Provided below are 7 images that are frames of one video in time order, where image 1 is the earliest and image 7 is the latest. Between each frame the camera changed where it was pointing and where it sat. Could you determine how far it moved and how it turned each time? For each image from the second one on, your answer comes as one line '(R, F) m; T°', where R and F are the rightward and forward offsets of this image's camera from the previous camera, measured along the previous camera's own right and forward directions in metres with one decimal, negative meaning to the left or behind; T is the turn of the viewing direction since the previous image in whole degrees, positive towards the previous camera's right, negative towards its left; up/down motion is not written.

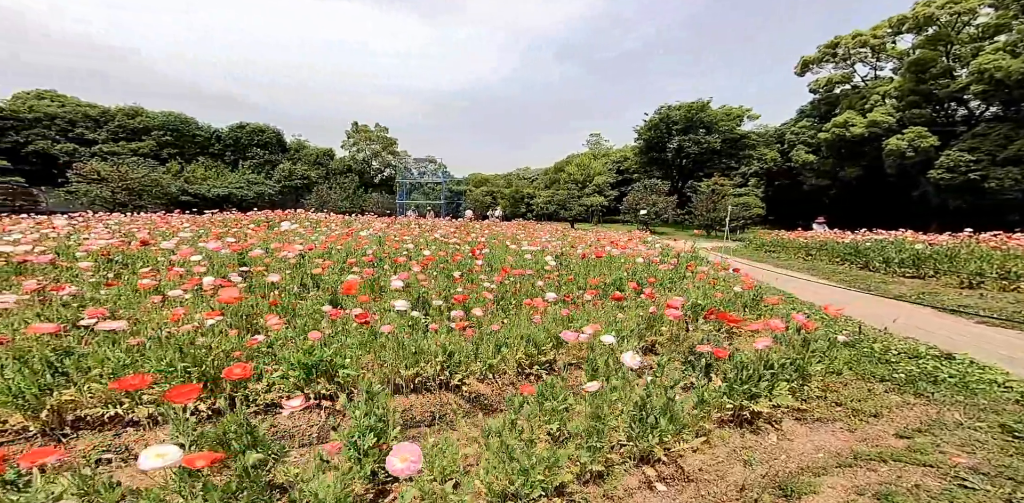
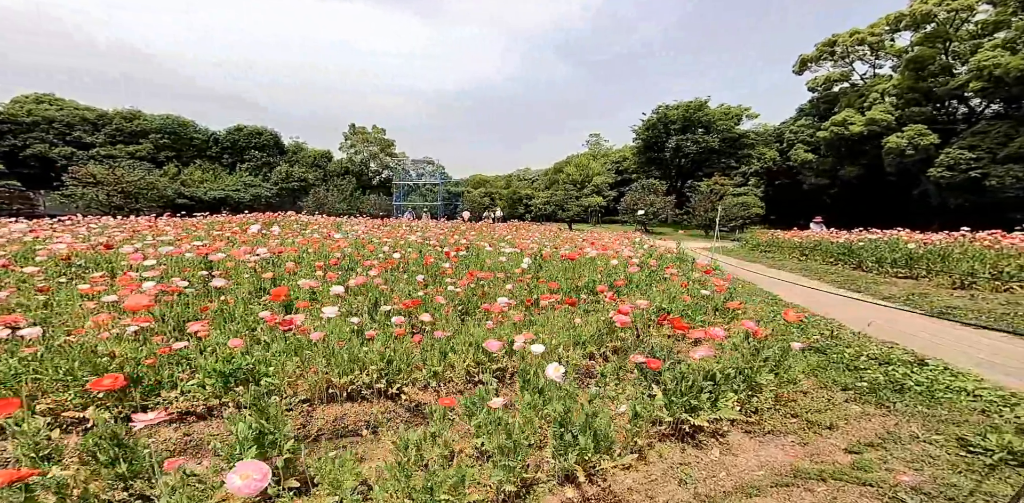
(+0.4, +0.1) m; -1°
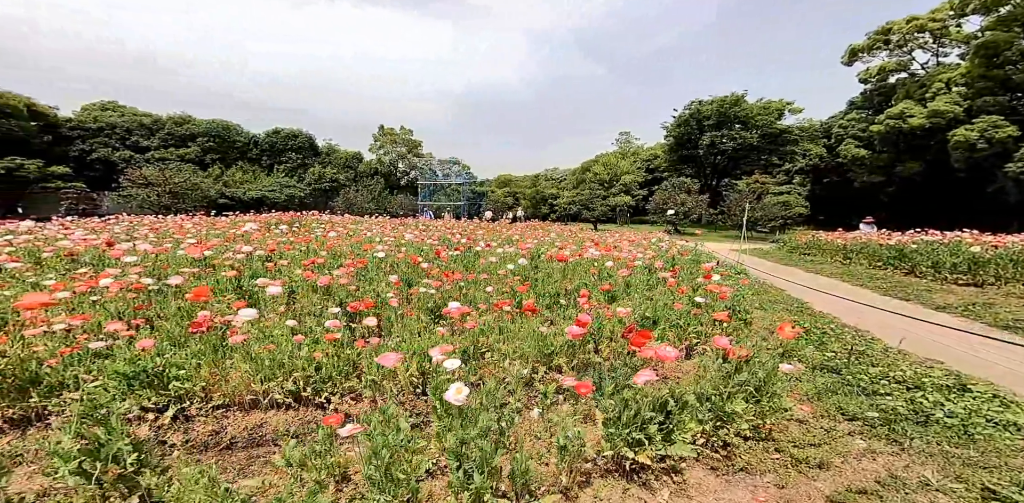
(+0.5, +0.3) m; -5°
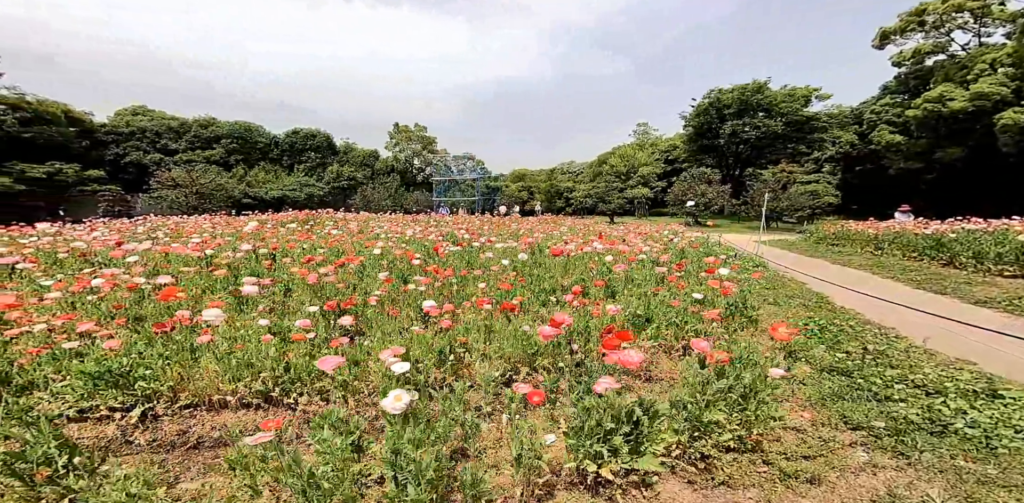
(+0.3, +0.2) m; -3°
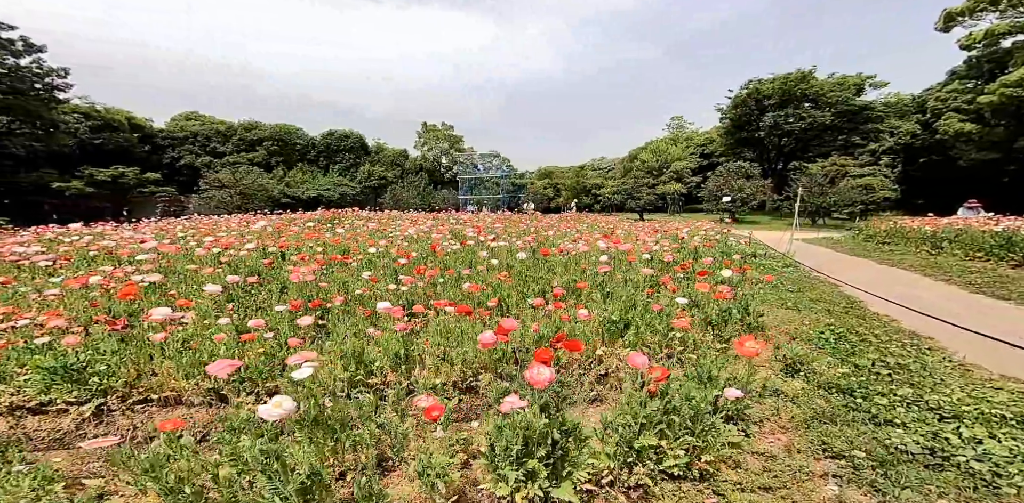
(+0.5, +0.2) m; -5°
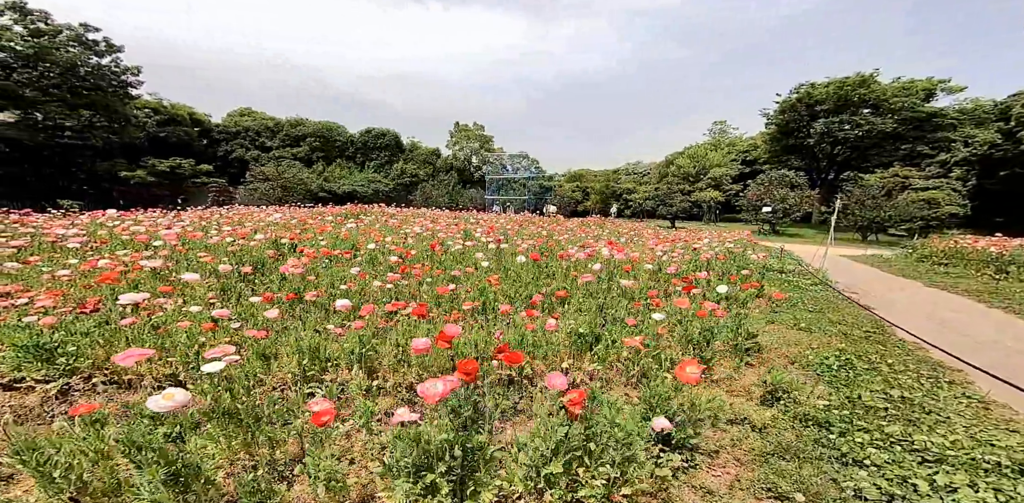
(+0.4, +0.1) m; -5°
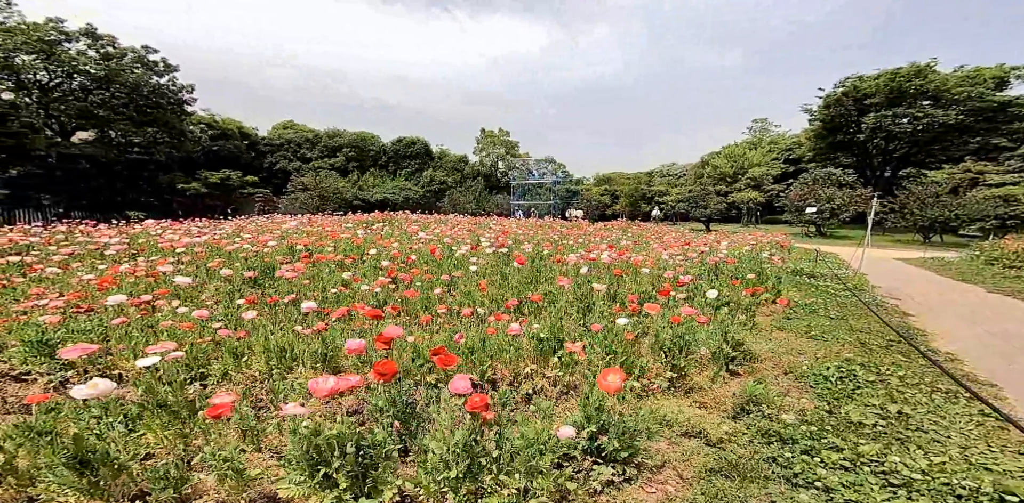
(+0.5, +0.1) m; -6°
